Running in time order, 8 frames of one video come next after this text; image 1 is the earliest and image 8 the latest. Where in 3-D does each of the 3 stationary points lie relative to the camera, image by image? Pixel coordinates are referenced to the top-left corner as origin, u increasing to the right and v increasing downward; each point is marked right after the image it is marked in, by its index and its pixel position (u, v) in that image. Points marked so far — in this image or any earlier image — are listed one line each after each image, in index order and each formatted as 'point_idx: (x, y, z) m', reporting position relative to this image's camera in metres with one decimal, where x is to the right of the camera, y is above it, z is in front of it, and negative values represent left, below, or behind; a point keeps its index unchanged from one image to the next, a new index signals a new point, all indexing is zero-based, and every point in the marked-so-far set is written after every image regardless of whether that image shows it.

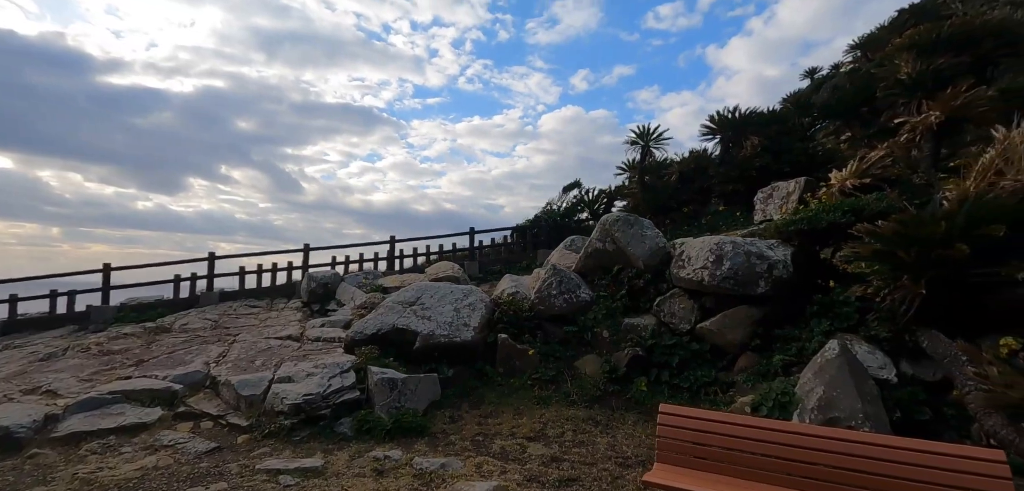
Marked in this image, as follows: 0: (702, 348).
0: (+2.4, -1.3, +5.8) m
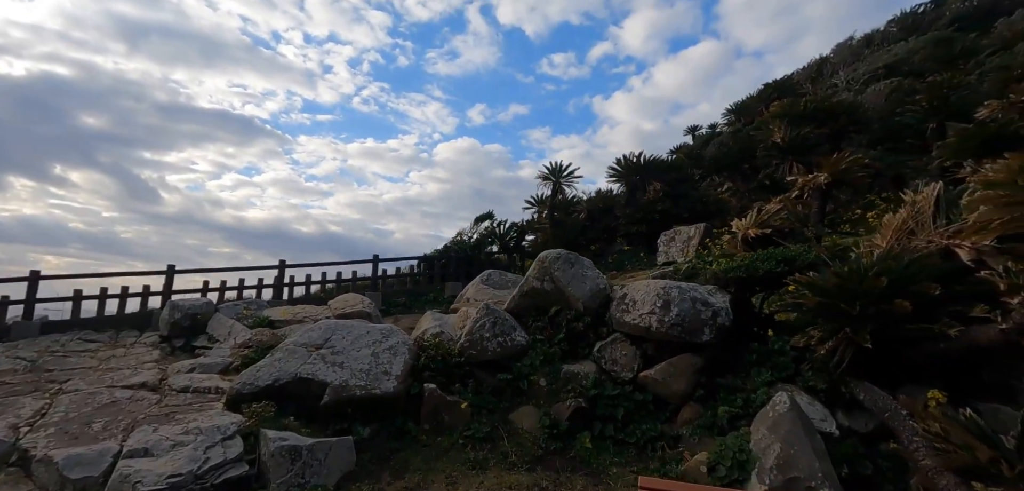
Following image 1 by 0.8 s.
0: (+1.6, -1.8, +5.5) m
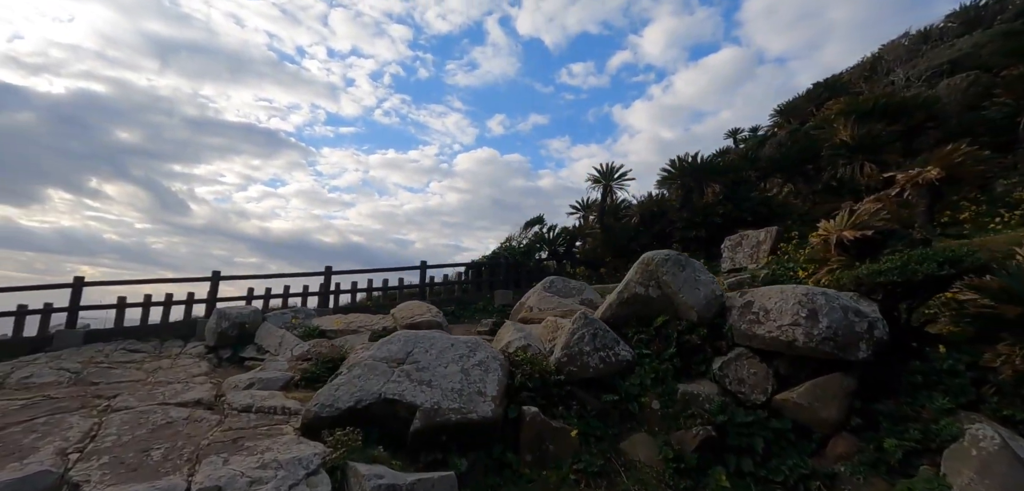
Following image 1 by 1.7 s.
0: (+2.7, -1.8, +4.6) m
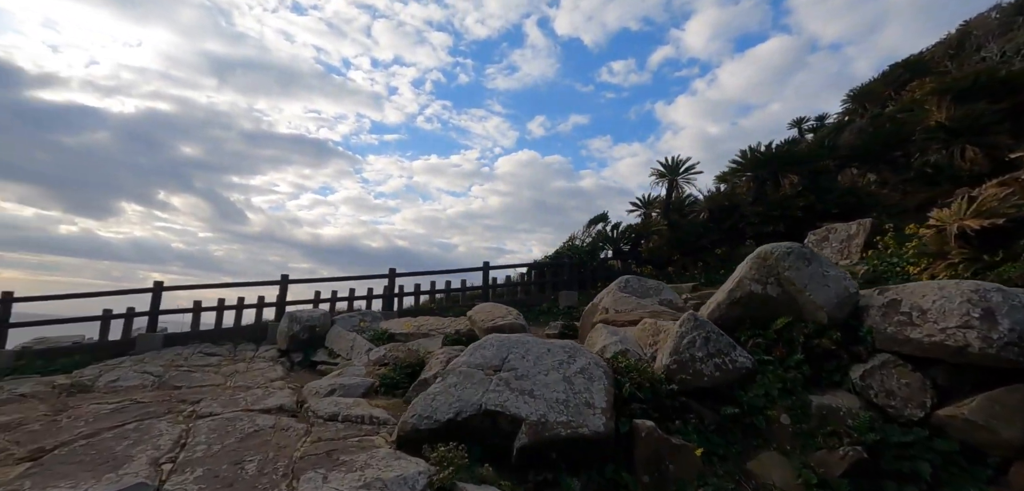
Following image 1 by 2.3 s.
0: (+3.7, -1.7, +3.9) m
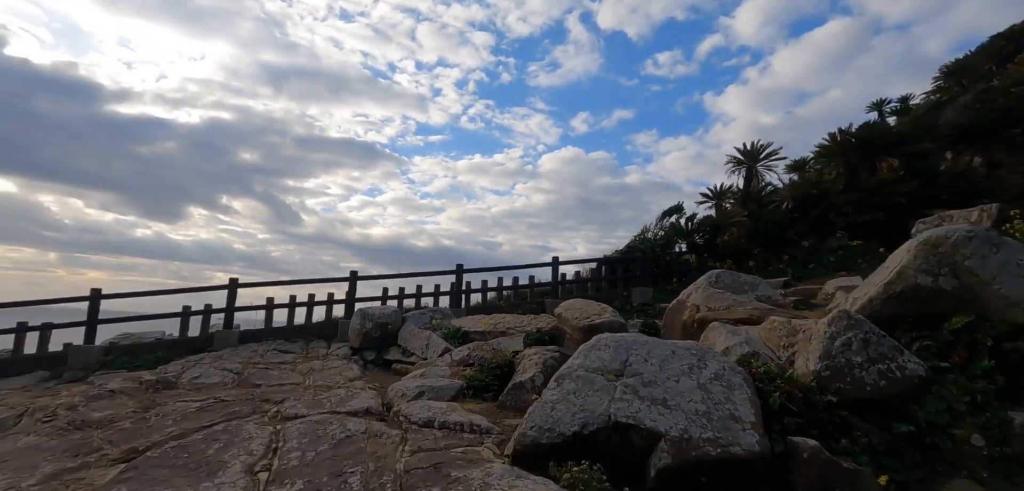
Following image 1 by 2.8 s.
0: (+4.6, -1.5, +3.0) m
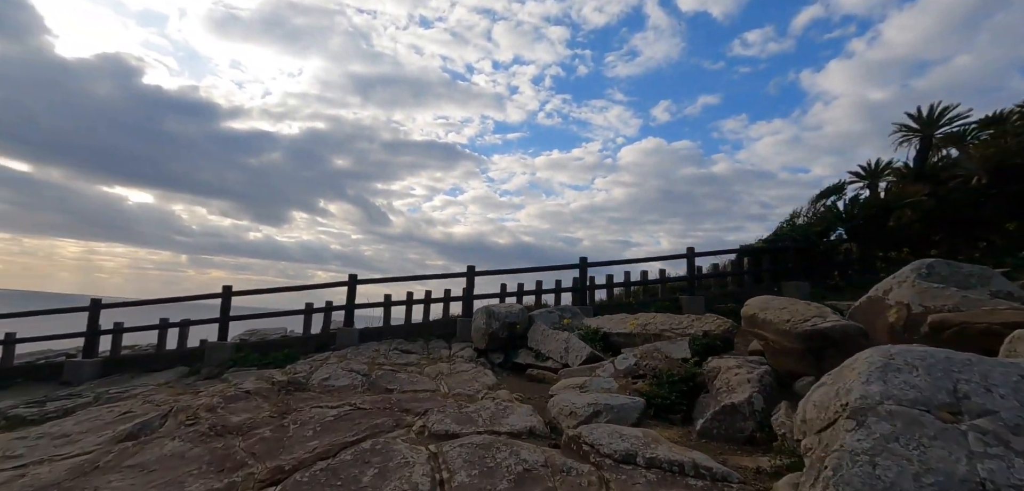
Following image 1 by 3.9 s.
0: (+5.9, -1.3, +1.1) m
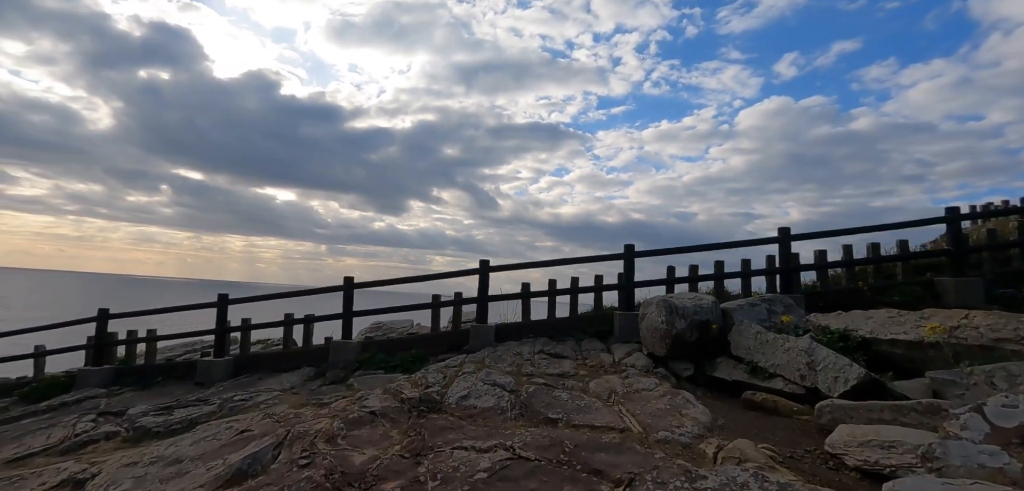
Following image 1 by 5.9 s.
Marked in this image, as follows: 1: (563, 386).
0: (+6.5, -1.0, -2.2) m
1: (+0.6, -1.5, +5.2) m
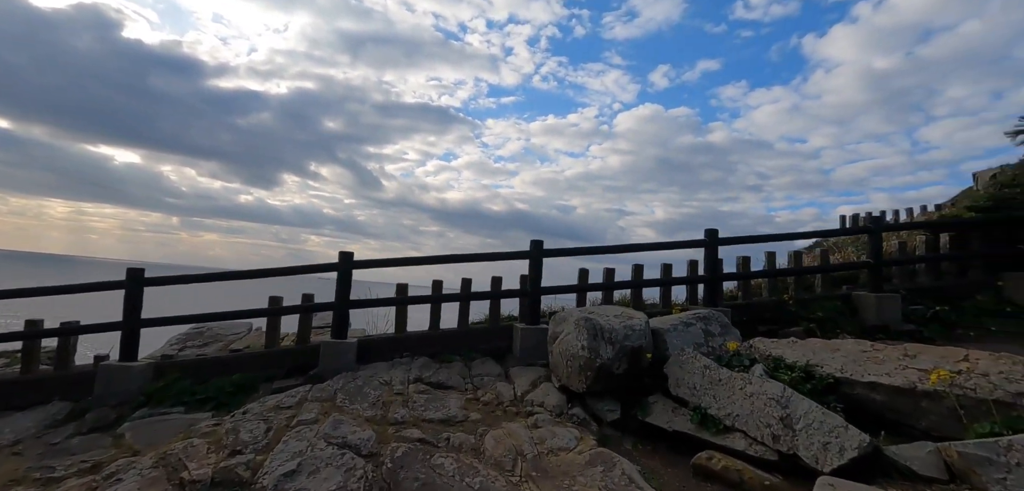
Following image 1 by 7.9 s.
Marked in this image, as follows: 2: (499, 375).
0: (+7.1, -1.5, -2.2) m
1: (-0.5, -1.5, +3.6) m
2: (-0.1, -1.3, +4.8) m
